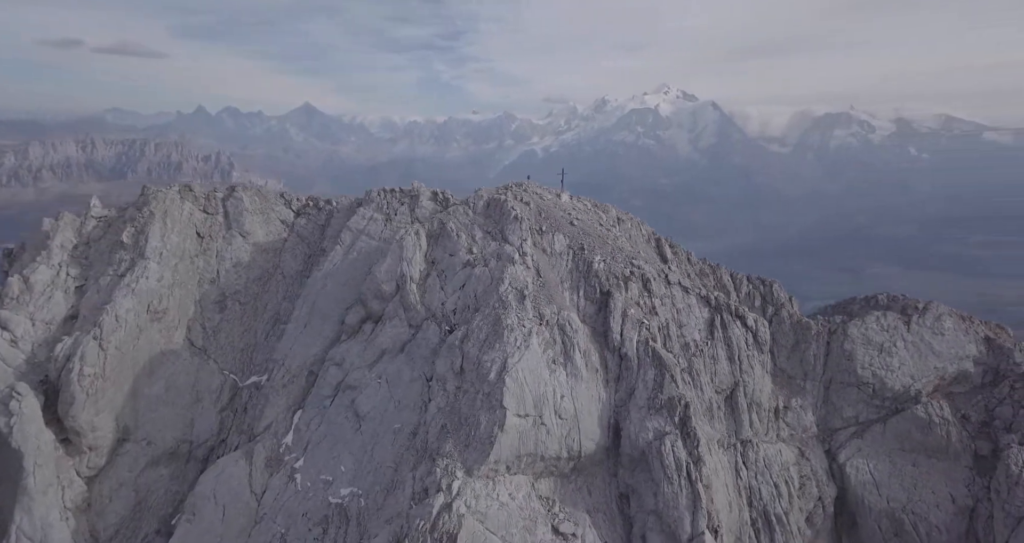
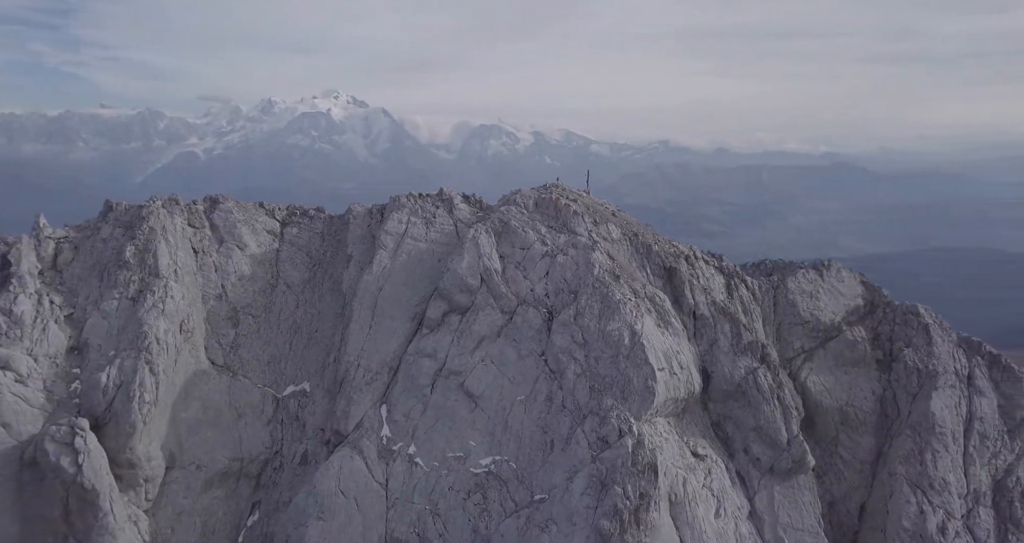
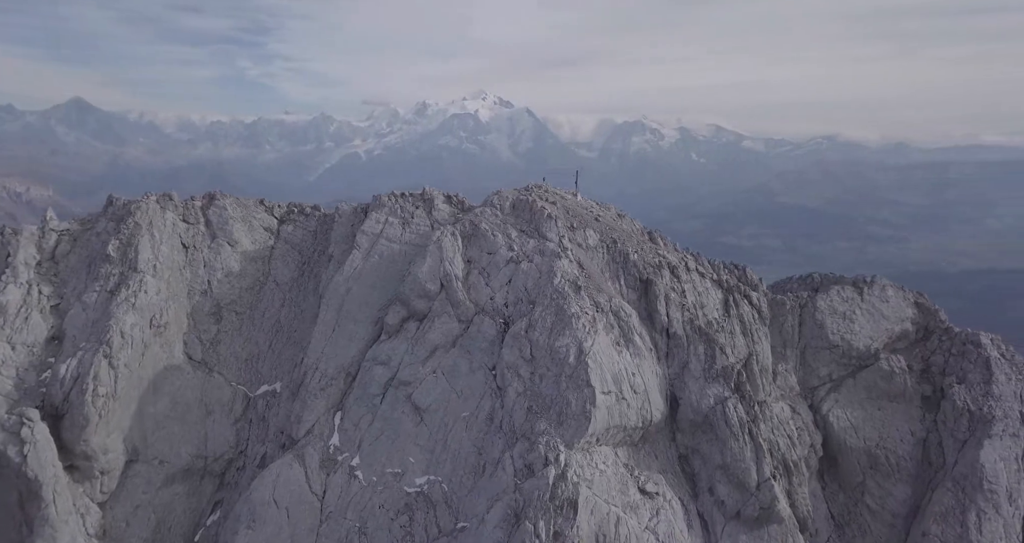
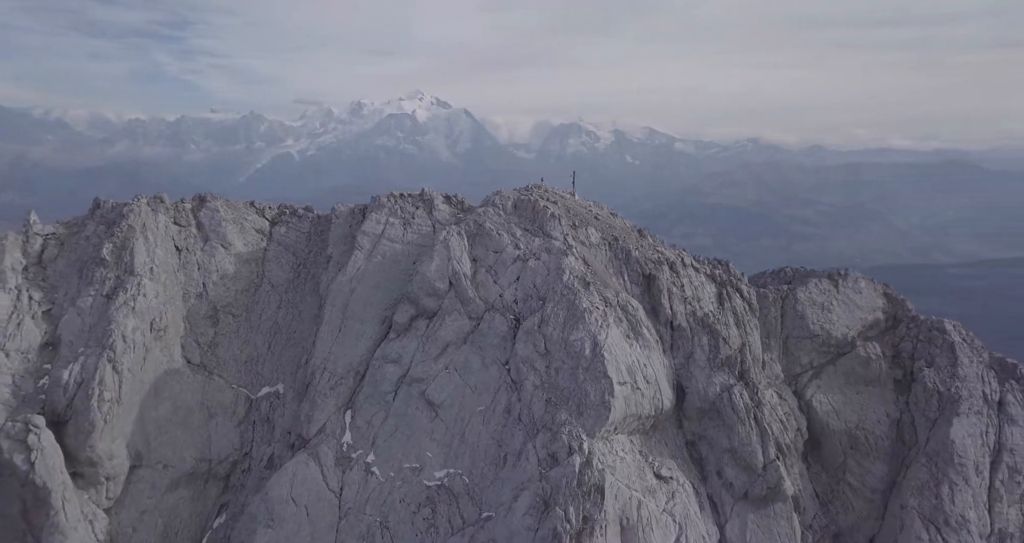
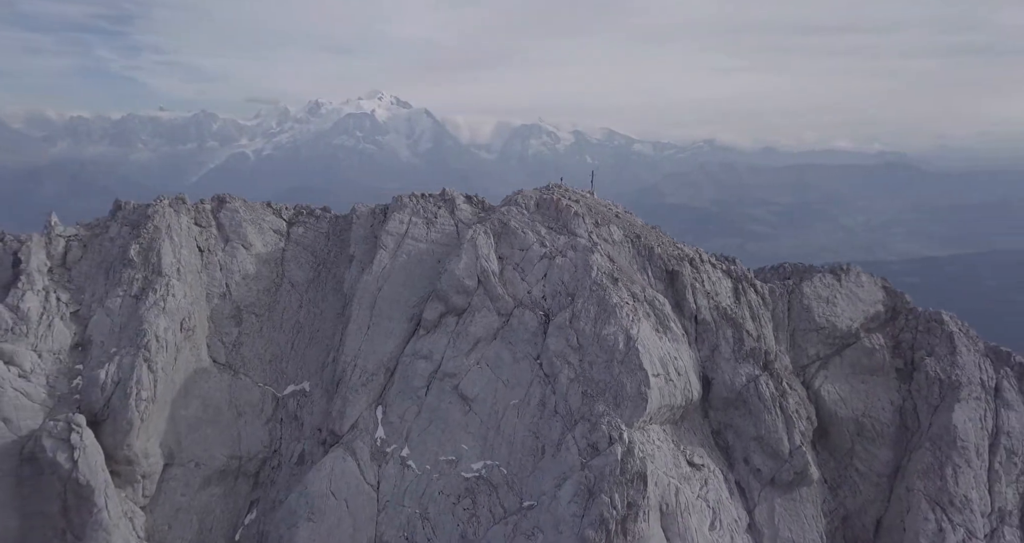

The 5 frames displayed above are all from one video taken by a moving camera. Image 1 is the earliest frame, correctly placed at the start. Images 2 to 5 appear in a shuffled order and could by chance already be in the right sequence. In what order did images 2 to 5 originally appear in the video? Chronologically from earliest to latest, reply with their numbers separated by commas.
3, 4, 5, 2
